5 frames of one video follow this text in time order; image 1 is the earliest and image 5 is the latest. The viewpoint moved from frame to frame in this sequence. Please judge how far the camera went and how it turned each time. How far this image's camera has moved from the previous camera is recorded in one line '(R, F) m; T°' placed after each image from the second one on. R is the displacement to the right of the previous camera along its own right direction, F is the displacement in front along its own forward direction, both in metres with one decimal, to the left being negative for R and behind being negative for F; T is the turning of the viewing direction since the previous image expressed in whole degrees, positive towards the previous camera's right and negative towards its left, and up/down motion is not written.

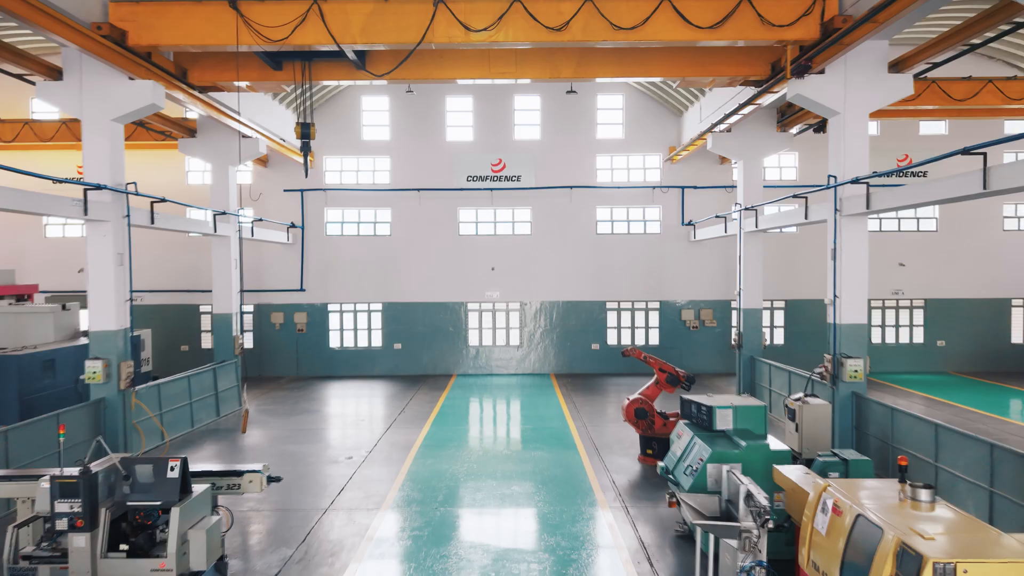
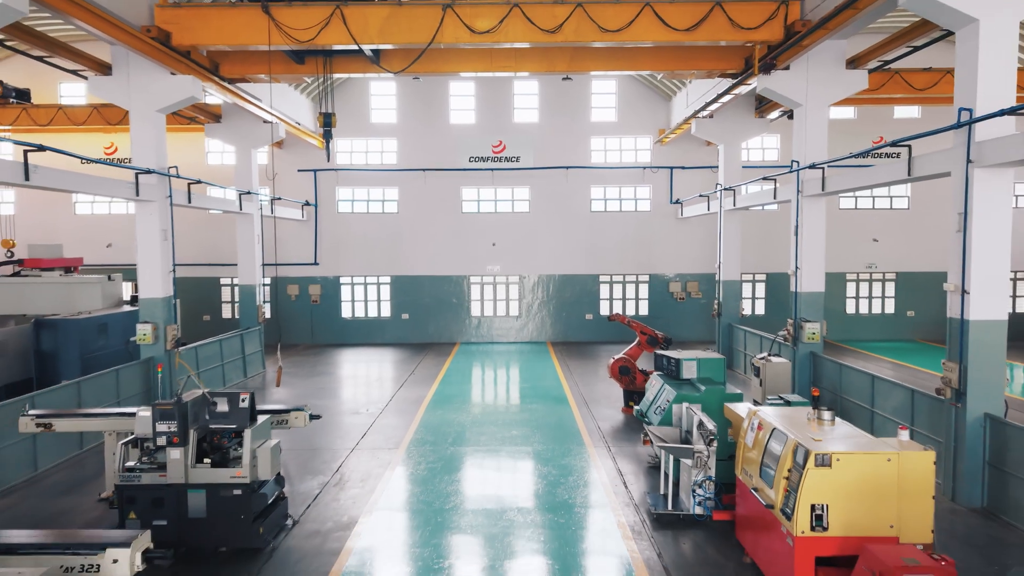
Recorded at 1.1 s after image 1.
(0.0, -1.3) m; 0°
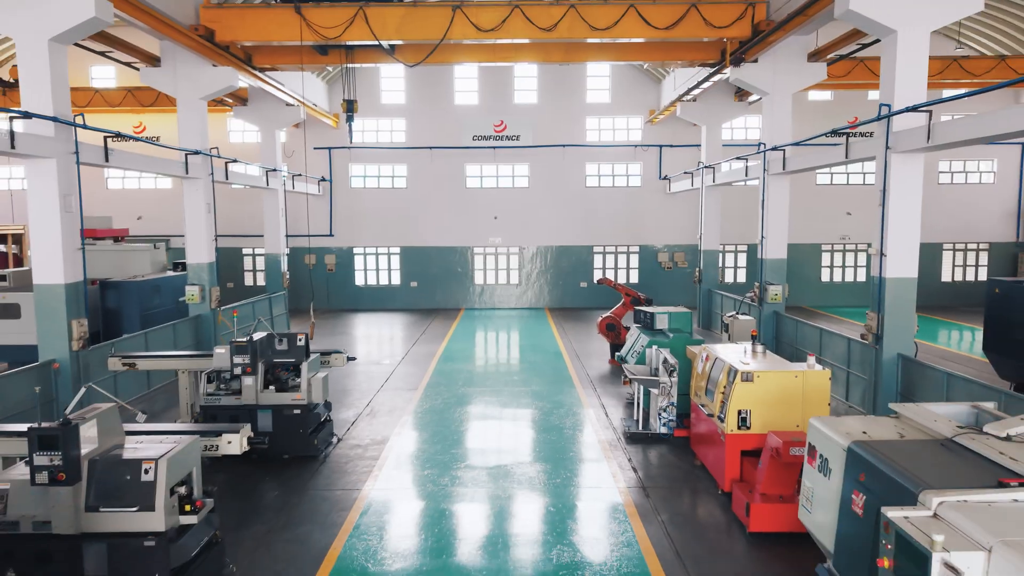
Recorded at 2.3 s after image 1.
(0.0, -1.5) m; 0°
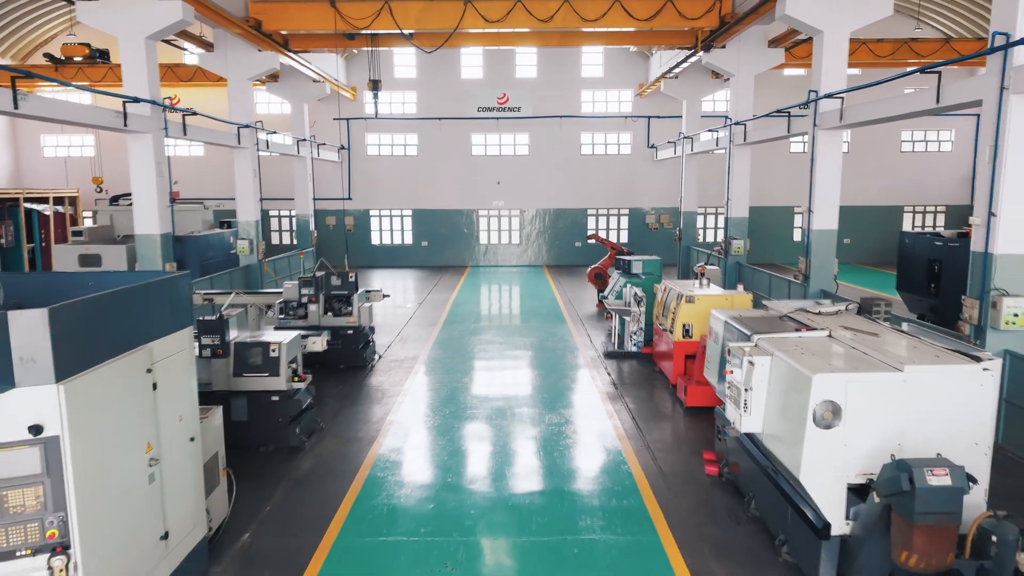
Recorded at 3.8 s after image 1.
(-0.1, -2.2) m; 0°
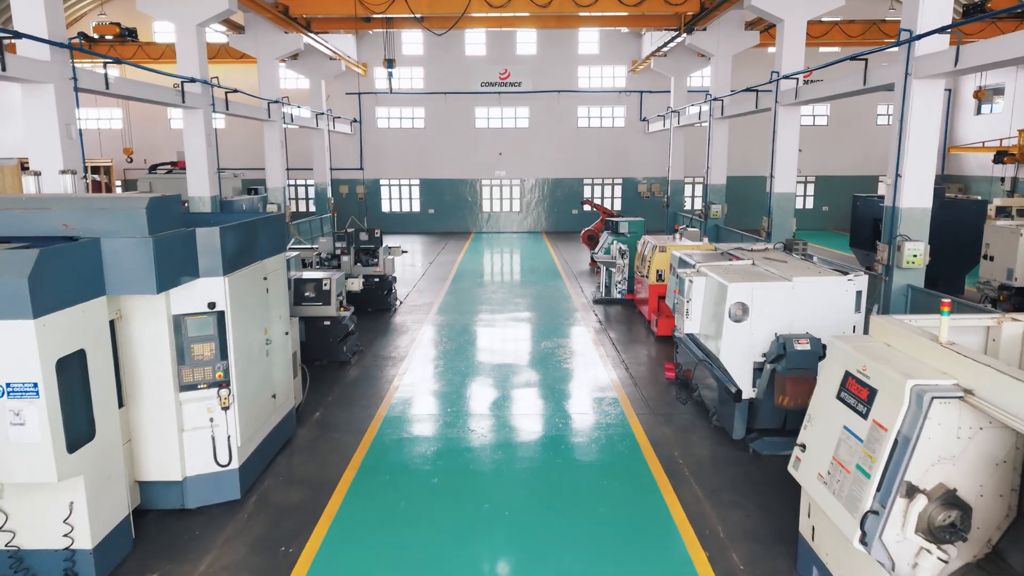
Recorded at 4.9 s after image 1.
(0.0, -1.7) m; 0°
